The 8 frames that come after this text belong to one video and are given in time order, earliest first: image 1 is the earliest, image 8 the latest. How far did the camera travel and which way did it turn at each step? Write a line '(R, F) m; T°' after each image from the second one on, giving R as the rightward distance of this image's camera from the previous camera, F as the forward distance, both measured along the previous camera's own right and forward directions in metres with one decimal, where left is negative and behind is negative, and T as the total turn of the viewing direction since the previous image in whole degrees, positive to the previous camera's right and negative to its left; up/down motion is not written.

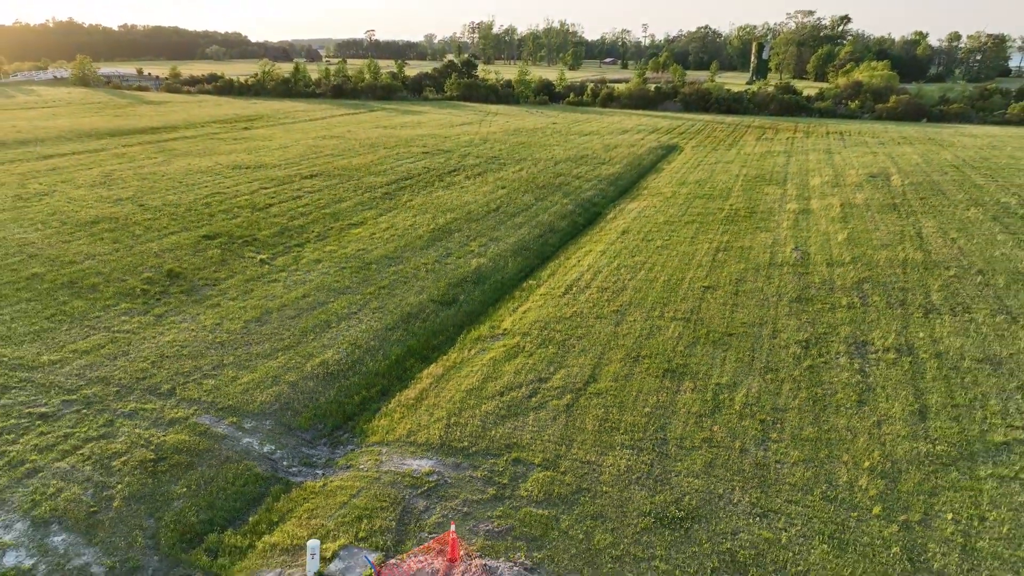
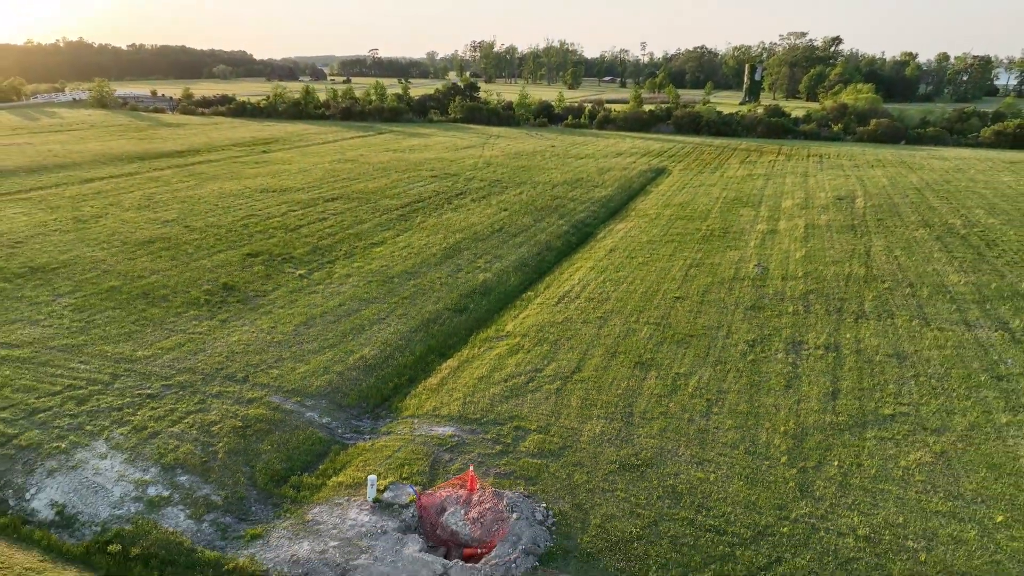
(0.0, -2.1) m; 0°
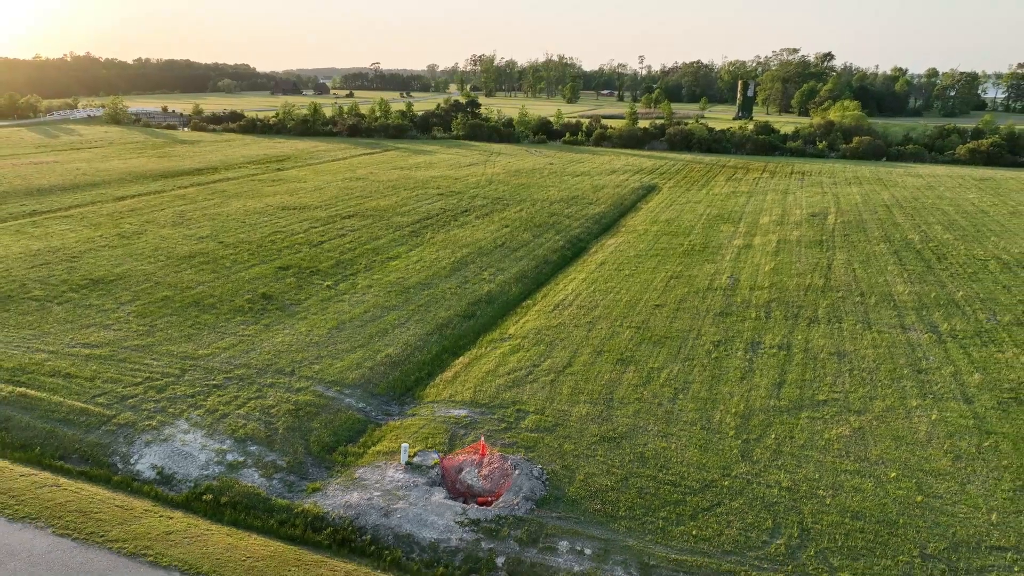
(0.0, -2.0) m; 0°
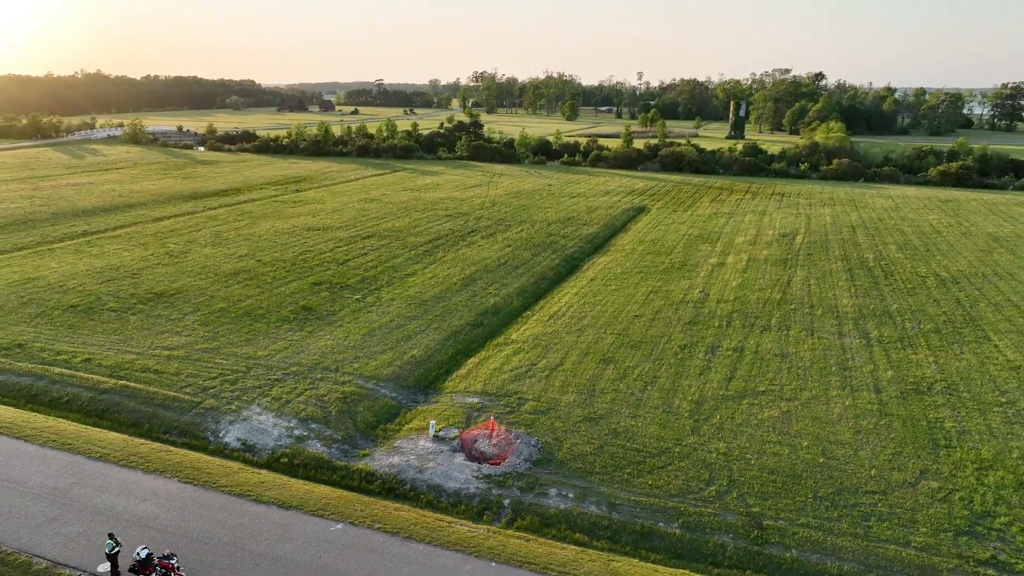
(0.0, -2.8) m; 0°
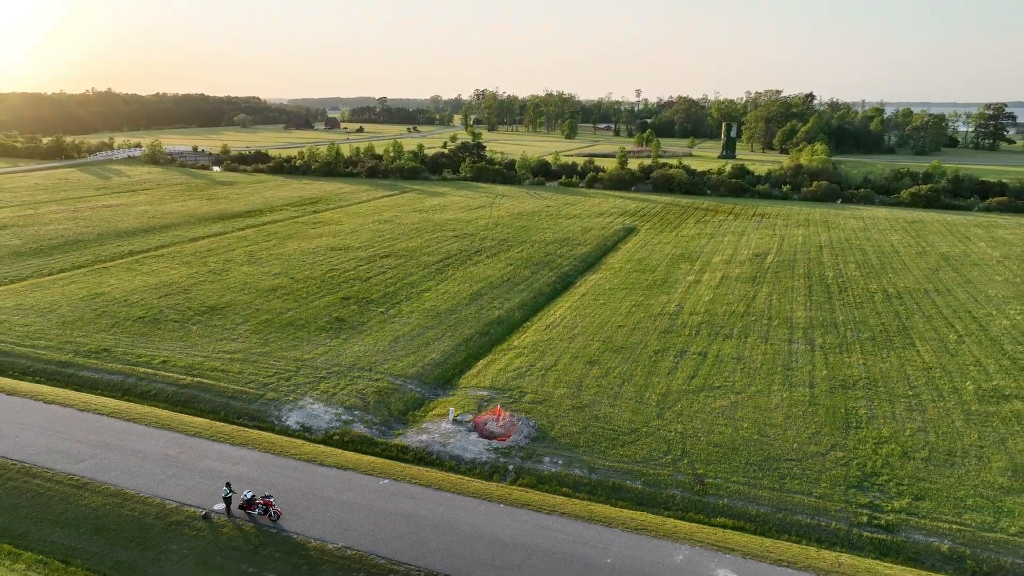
(-0.1, -3.3) m; 0°
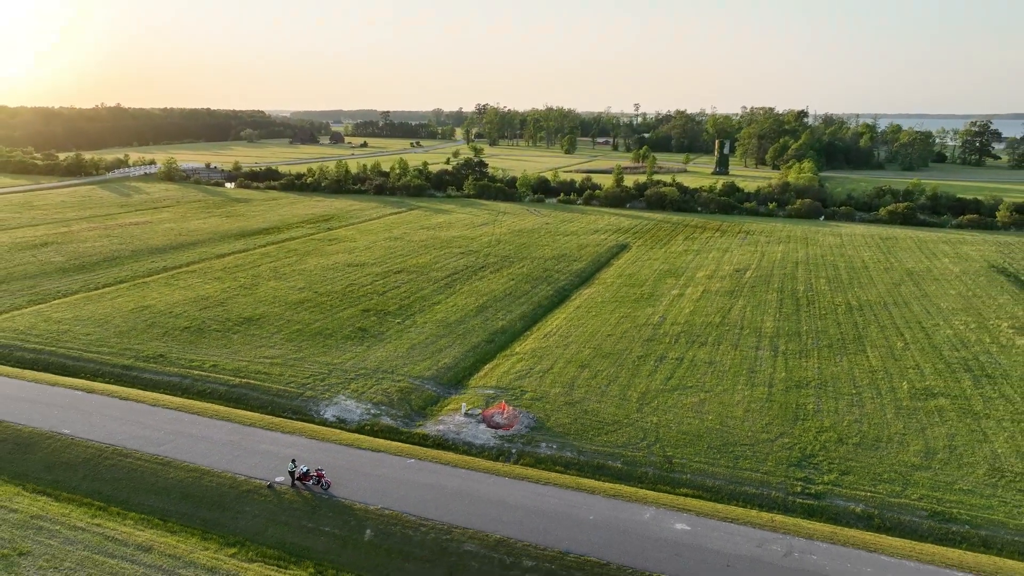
(-0.1, -2.9) m; 0°
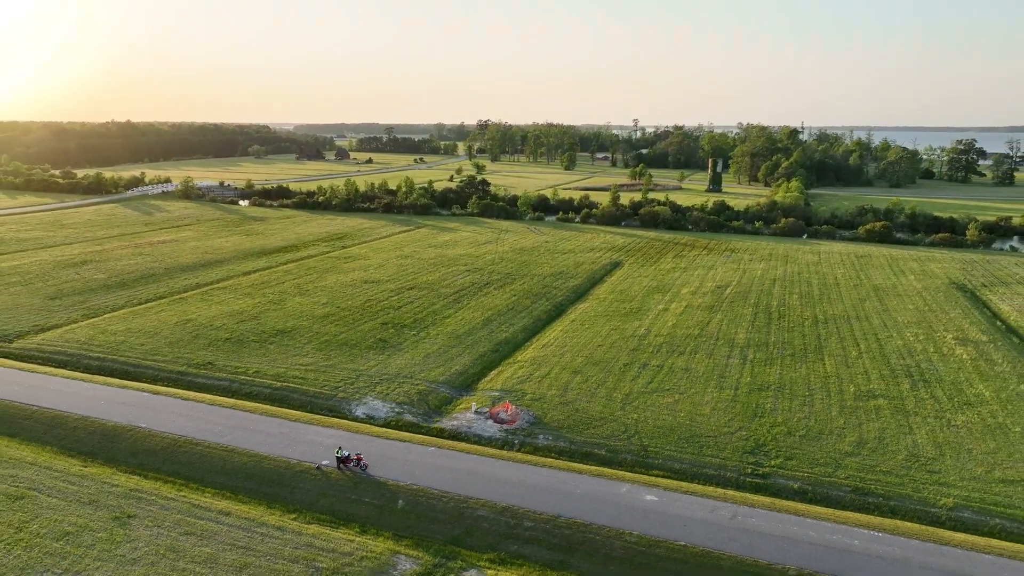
(-0.1, -3.4) m; 0°
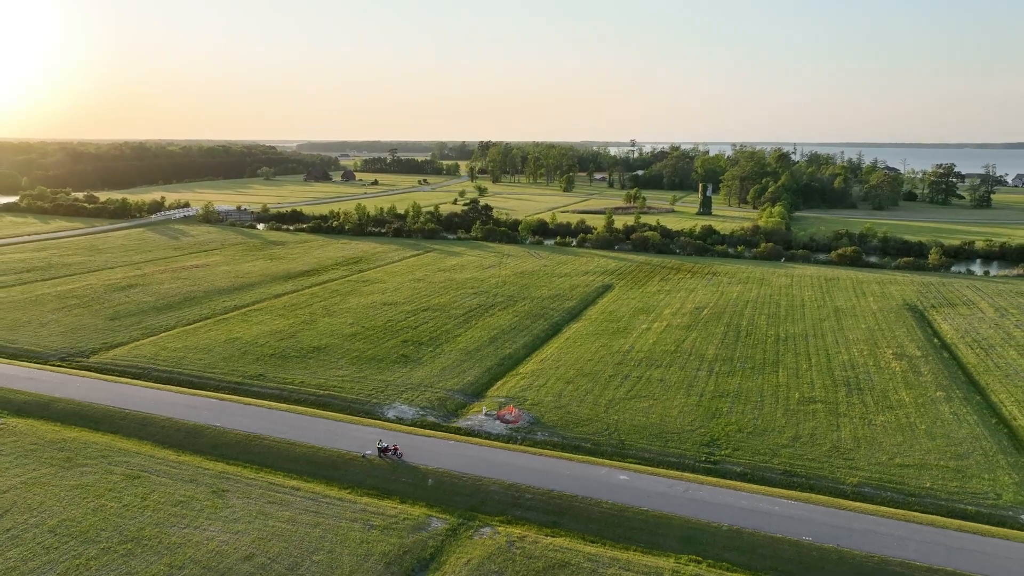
(-0.1, -4.9) m; 0°
